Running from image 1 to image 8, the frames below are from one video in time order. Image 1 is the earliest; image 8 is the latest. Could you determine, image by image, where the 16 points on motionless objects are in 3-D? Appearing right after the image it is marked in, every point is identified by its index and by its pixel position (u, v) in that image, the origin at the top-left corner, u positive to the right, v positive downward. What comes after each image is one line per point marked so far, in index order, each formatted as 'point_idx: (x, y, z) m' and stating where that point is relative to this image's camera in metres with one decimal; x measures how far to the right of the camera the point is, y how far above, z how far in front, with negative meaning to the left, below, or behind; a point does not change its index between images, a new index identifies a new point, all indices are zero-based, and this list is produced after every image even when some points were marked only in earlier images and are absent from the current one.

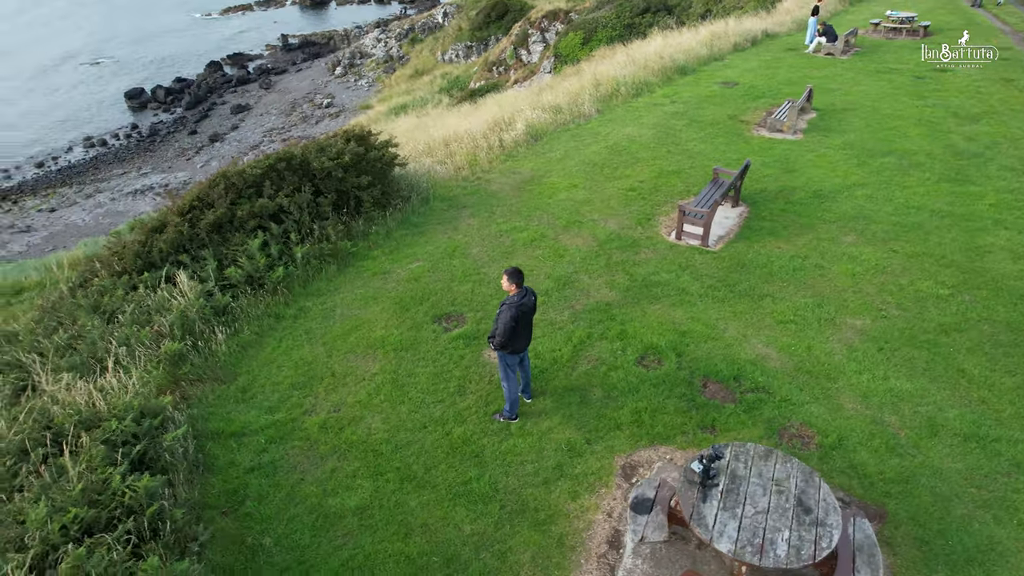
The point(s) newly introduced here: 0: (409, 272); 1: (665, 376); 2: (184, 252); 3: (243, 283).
0: (-1.5, +0.2, +9.6) m
1: (+1.8, -1.0, +7.4) m
2: (-4.7, +0.5, +9.2) m
3: (-3.7, +0.1, +8.9) m
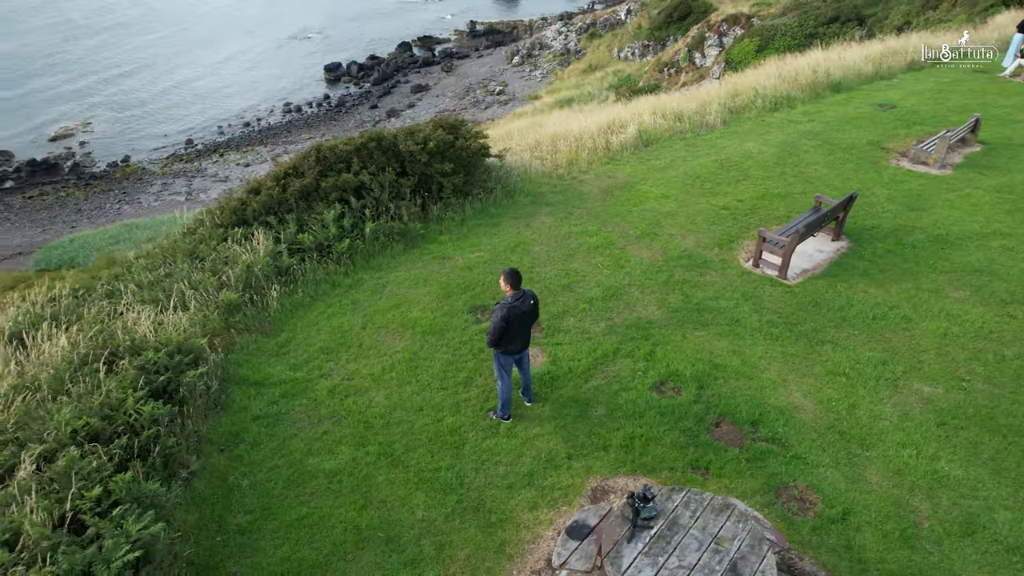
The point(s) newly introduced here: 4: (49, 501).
0: (-0.7, +0.4, +9.8) m
1: (+1.8, -1.3, +7.0) m
2: (-3.8, +1.2, +10.2) m
3: (-3.0, +0.6, +9.6) m
4: (-3.6, -1.7, +5.0) m
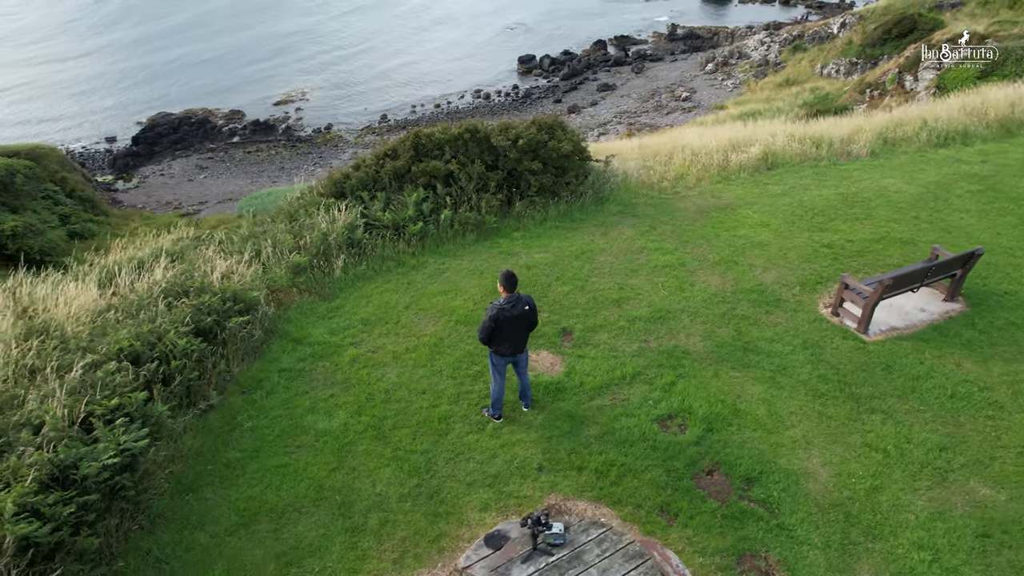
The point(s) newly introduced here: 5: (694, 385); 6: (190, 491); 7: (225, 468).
0: (+0.3, +0.4, +9.9) m
1: (+1.6, -1.6, +6.6) m
2: (-2.5, +1.7, +11.0) m
3: (-1.9, +1.0, +10.3) m
4: (-4.1, -1.1, +6.0) m
5: (+2.1, -1.1, +7.4) m
6: (-3.0, -1.9, +6.1) m
7: (-2.8, -1.8, +6.4) m
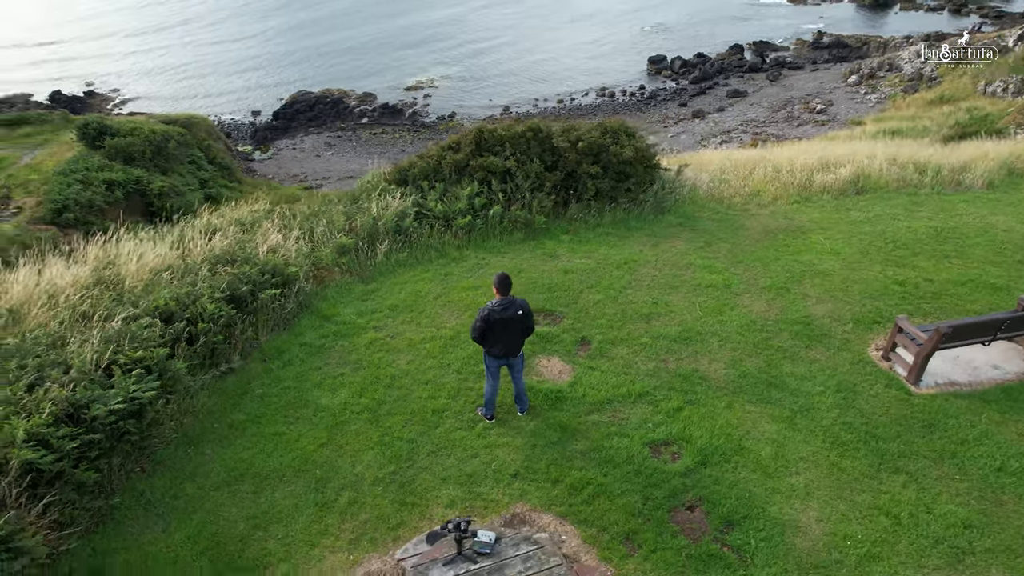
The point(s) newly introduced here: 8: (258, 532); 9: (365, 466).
0: (+0.9, +0.4, +9.8) m
1: (+1.4, -1.8, +6.3) m
2: (-1.5, +1.9, +11.2) m
3: (-1.2, +1.1, +10.5) m
4: (-4.2, -0.6, +6.7) m
5: (+2.0, -1.4, +7.0) m
6: (-3.3, -1.6, +6.6) m
7: (-3.0, -1.5, +6.8) m
8: (-2.3, -2.2, +5.8) m
9: (-1.5, -1.8, +6.4) m
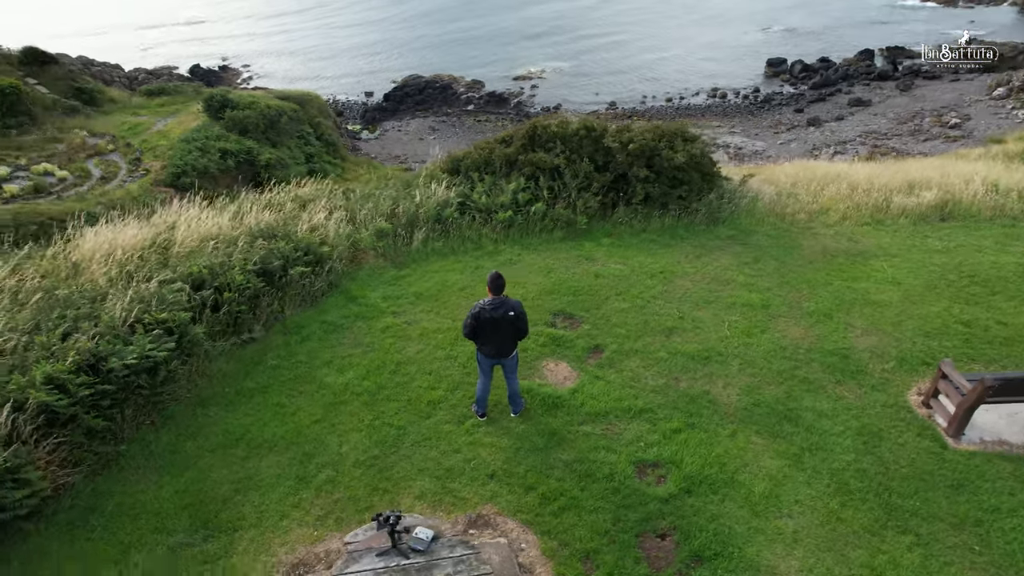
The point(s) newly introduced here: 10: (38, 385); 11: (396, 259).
0: (+1.3, +0.3, +9.5) m
1: (+1.2, -1.9, +6.0) m
2: (-0.6, +2.0, +11.3) m
3: (-0.5, +1.3, +10.5) m
4: (-4.2, -0.2, +7.2) m
5: (+1.9, -1.5, +6.6) m
6: (-3.4, -1.3, +7.0) m
7: (-3.1, -1.2, +7.2) m
8: (-2.6, -2.0, +6.1) m
9: (-1.6, -1.6, +6.6) m
10: (-4.4, -0.9, +6.0) m
11: (-1.7, +0.4, +9.6) m
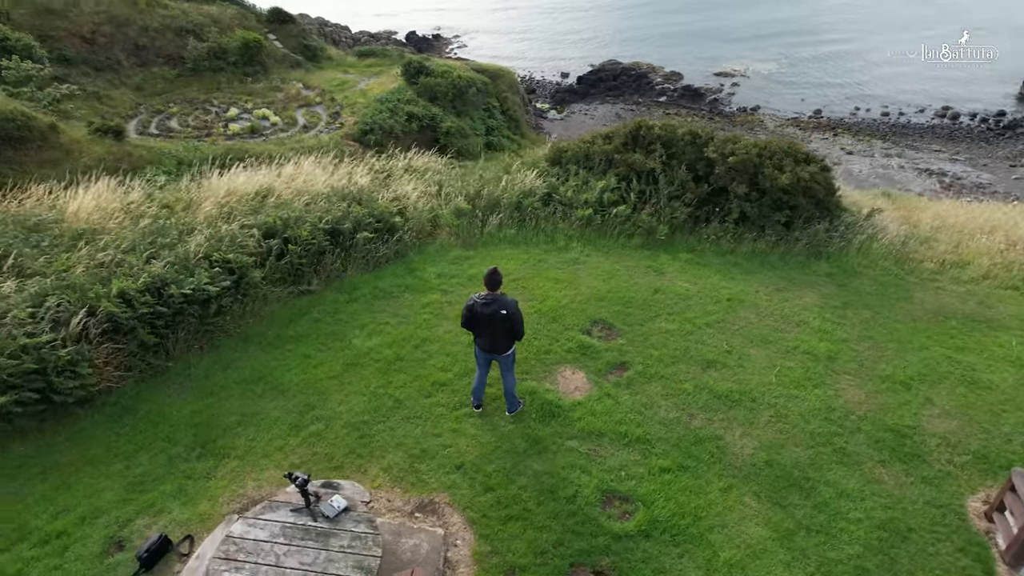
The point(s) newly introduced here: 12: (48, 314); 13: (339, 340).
0: (+2.1, +0.1, +9.0) m
1: (+0.7, -2.1, +5.7) m
2: (+1.0, +2.1, +11.1) m
3: (+0.8, +1.3, +10.3) m
4: (-3.8, +0.5, +8.2) m
5: (+1.7, -1.9, +6.1) m
6: (-3.2, -0.6, +7.8) m
7: (-2.9, -0.6, +7.9) m
8: (-2.8, -1.5, +6.7) m
9: (-1.8, -1.3, +7.0) m
10: (-4.4, -0.1, +7.1) m
11: (-0.7, +0.7, +9.8) m
12: (-4.9, -0.3, +6.8) m
13: (-2.1, -0.6, +7.9) m
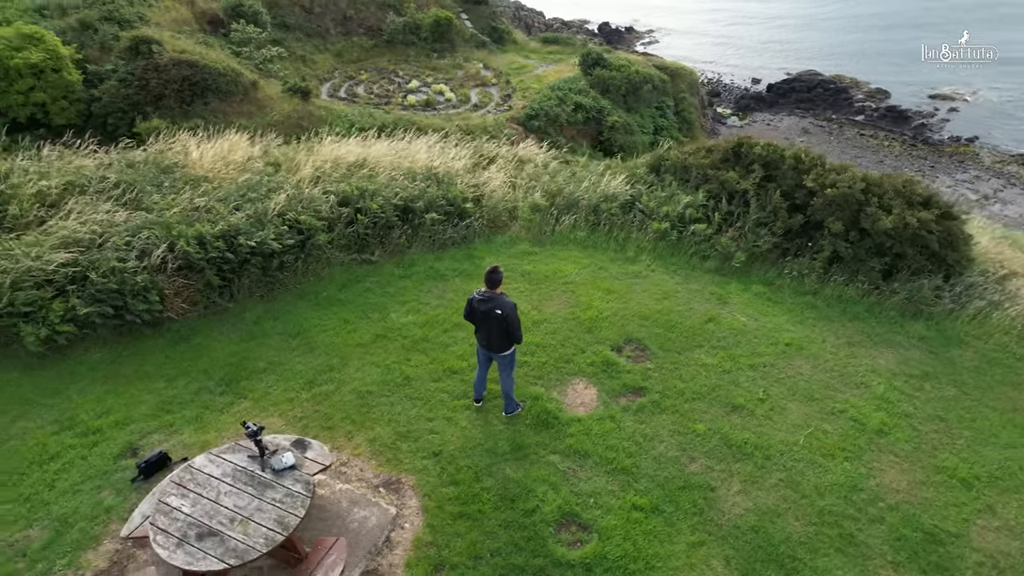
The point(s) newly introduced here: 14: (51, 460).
0: (+2.7, -0.3, +8.3) m
1: (+0.2, -2.2, +5.6) m
2: (+2.5, +1.9, +10.6) m
3: (+2.0, +1.1, +9.9) m
4: (-3.1, +1.2, +8.9) m
5: (+1.3, -2.1, +5.7) m
6: (-2.8, -0.1, +8.5) m
7: (-2.4, -0.1, +8.5) m
8: (-2.8, -1.0, +7.4) m
9: (-1.7, -1.0, +7.3) m
10: (-4.0, +0.6, +8.1) m
11: (+0.4, +0.8, +9.8) m
12: (-4.6, +0.5, +7.9) m
13: (-1.7, -0.3, +8.3) m
14: (-4.5, -1.7, +6.3) m
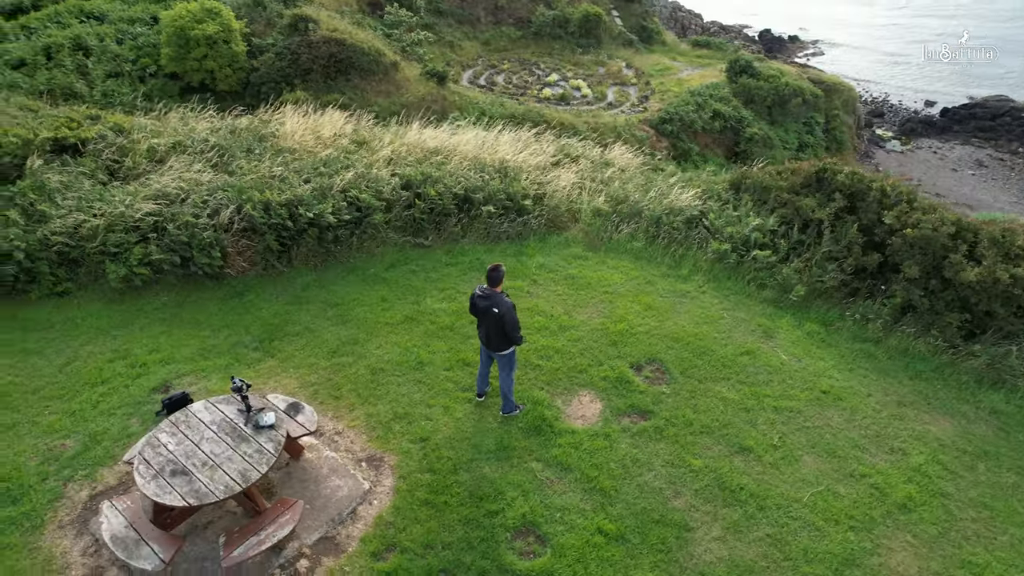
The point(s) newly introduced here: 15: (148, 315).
0: (+3.0, -0.7, +7.7) m
1: (-0.2, -2.2, +5.5) m
2: (+3.6, +1.4, +9.9) m
3: (+2.9, +0.8, +9.4) m
4: (-2.3, +1.5, +9.4) m
5: (+0.9, -2.3, +5.5) m
6: (-2.3, +0.3, +8.9) m
7: (-1.9, +0.2, +8.9) m
8: (-2.6, -0.6, +7.9) m
9: (-1.6, -0.8, +7.6) m
10: (-3.4, +1.2, +8.8) m
11: (+1.2, +0.7, +9.6) m
12: (-4.0, +1.1, +8.7) m
13: (-1.3, -0.1, +8.6) m
14: (-4.5, -1.0, +7.2) m
15: (-4.5, -0.3, +8.1) m
